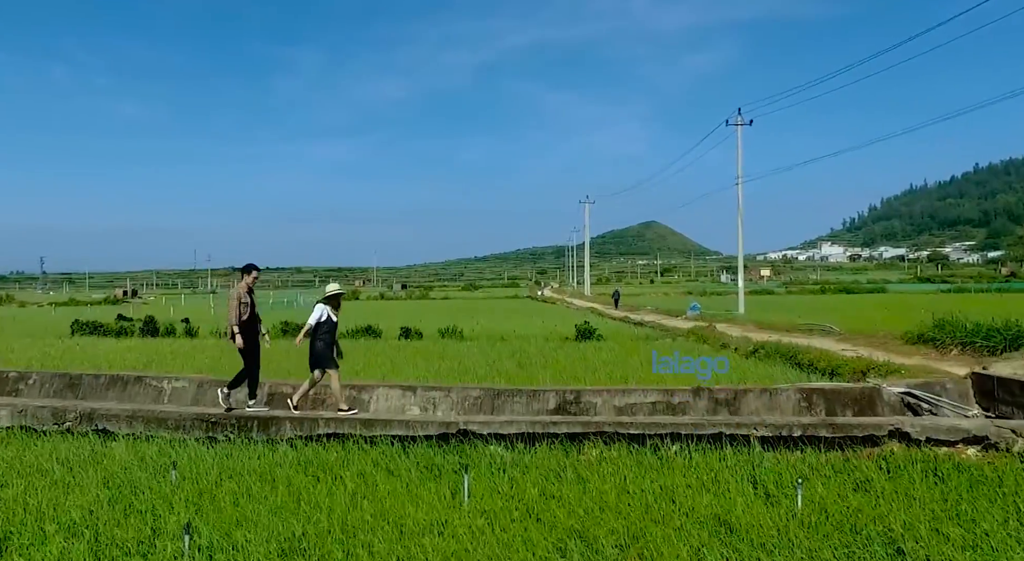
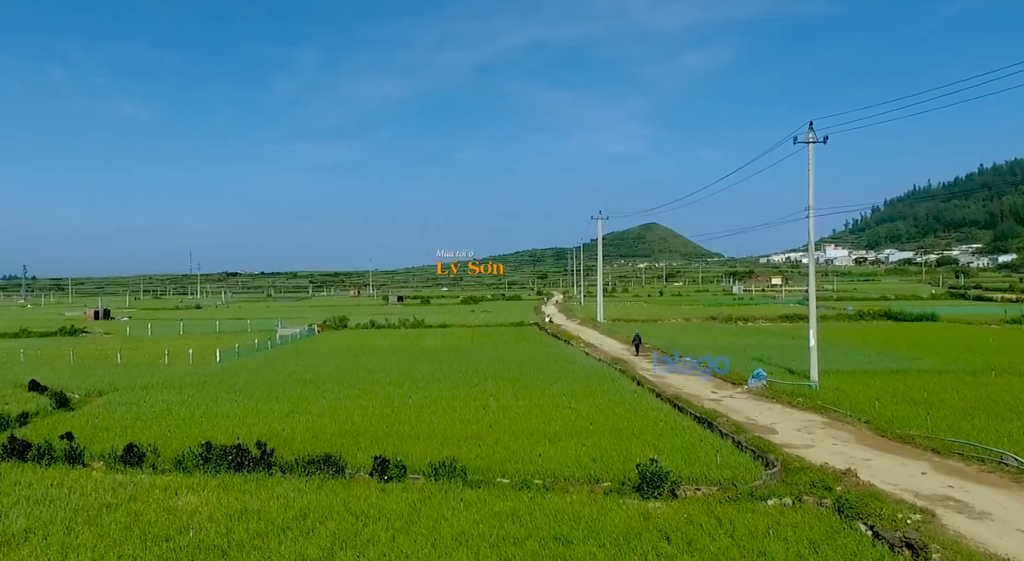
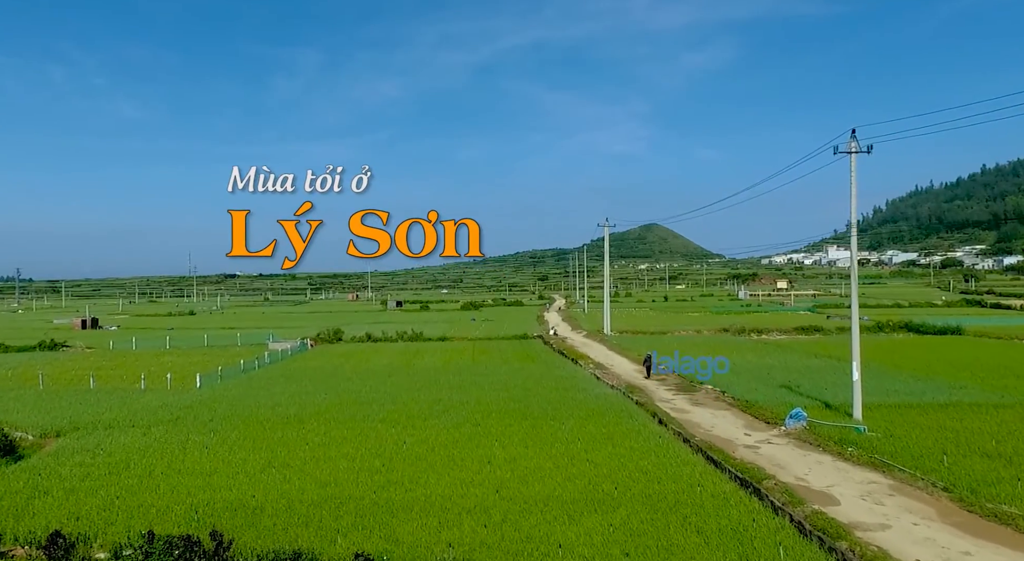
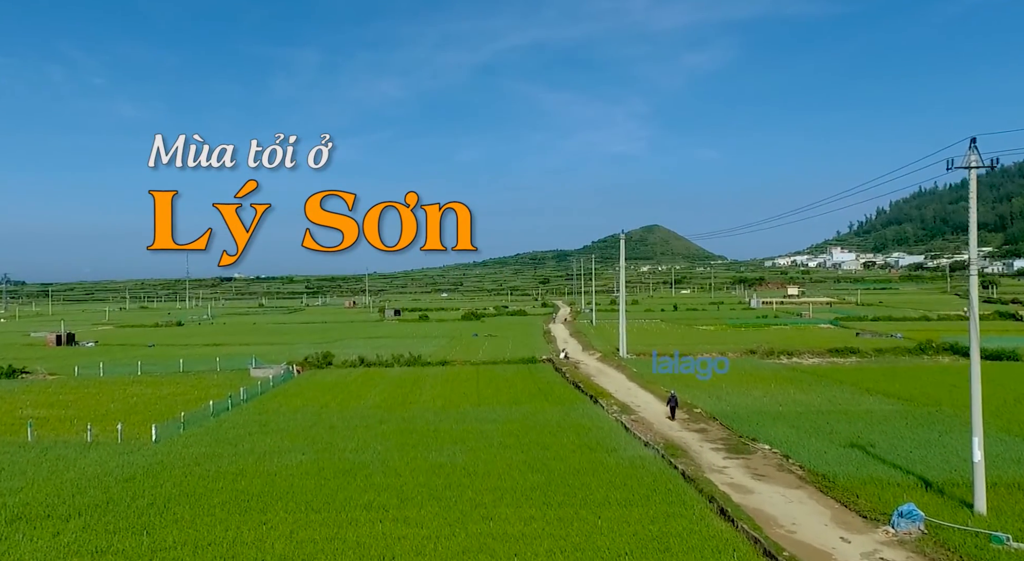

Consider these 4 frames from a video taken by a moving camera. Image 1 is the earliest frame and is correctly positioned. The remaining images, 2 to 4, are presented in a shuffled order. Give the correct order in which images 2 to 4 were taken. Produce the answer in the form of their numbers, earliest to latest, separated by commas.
2, 3, 4
